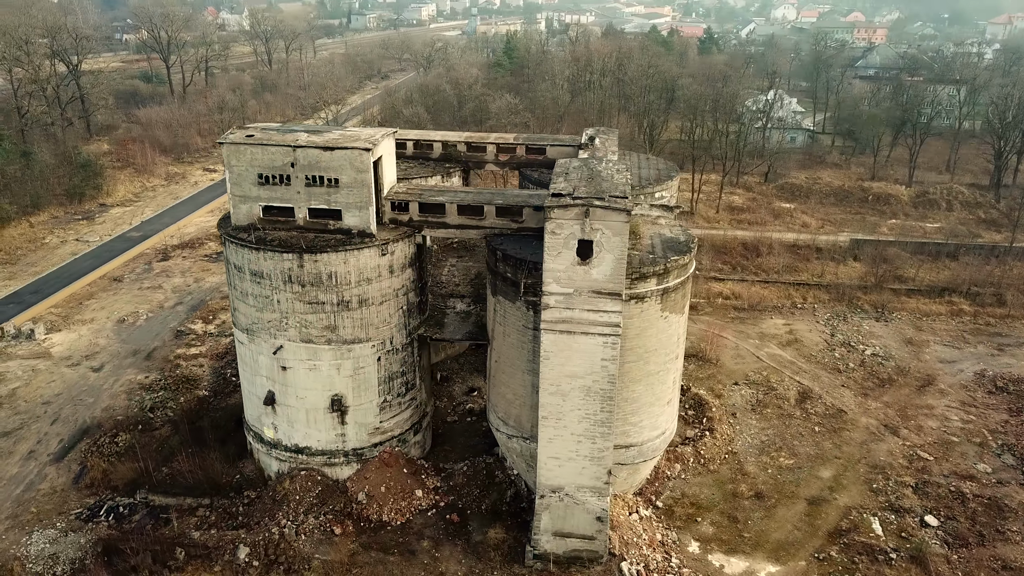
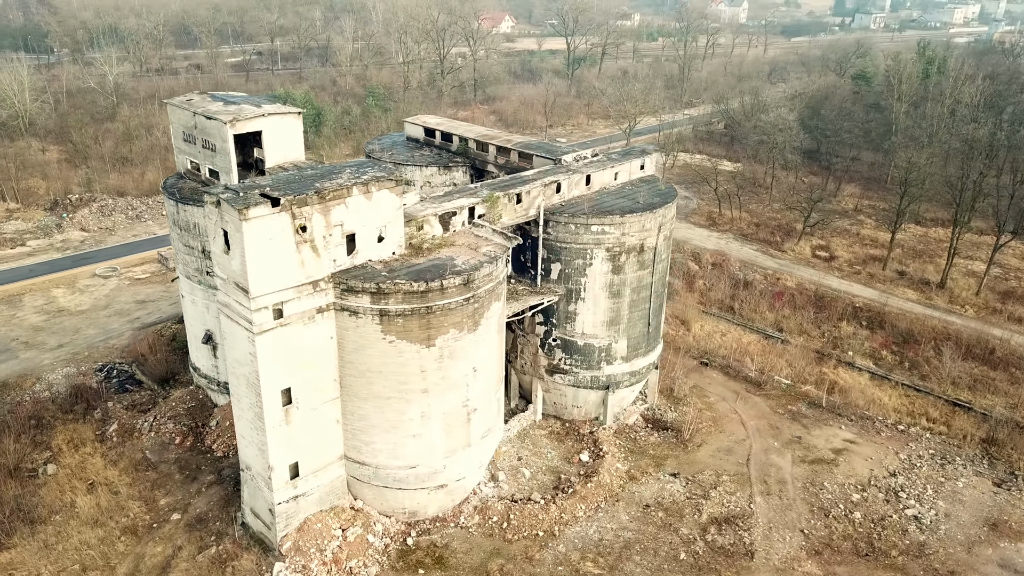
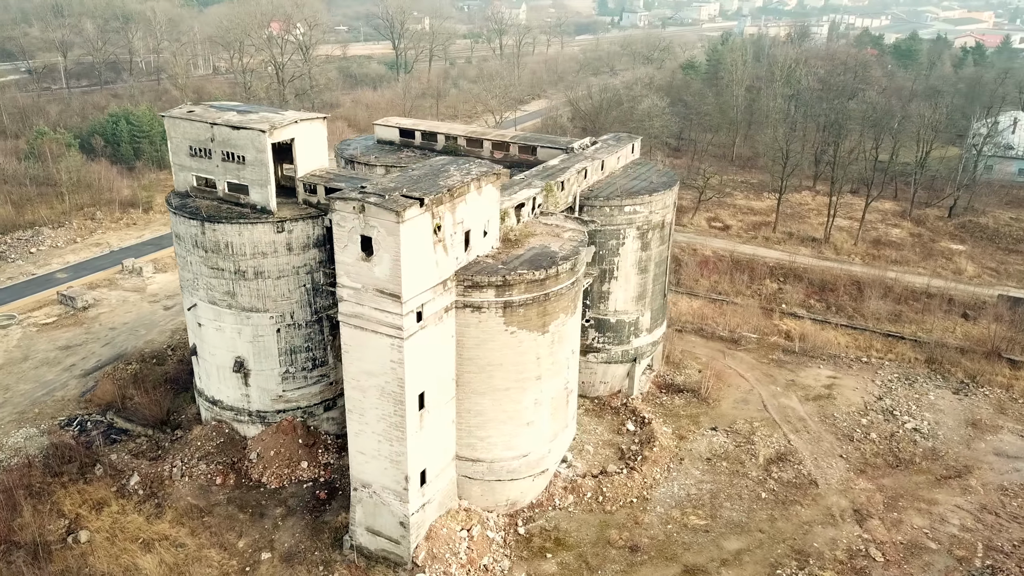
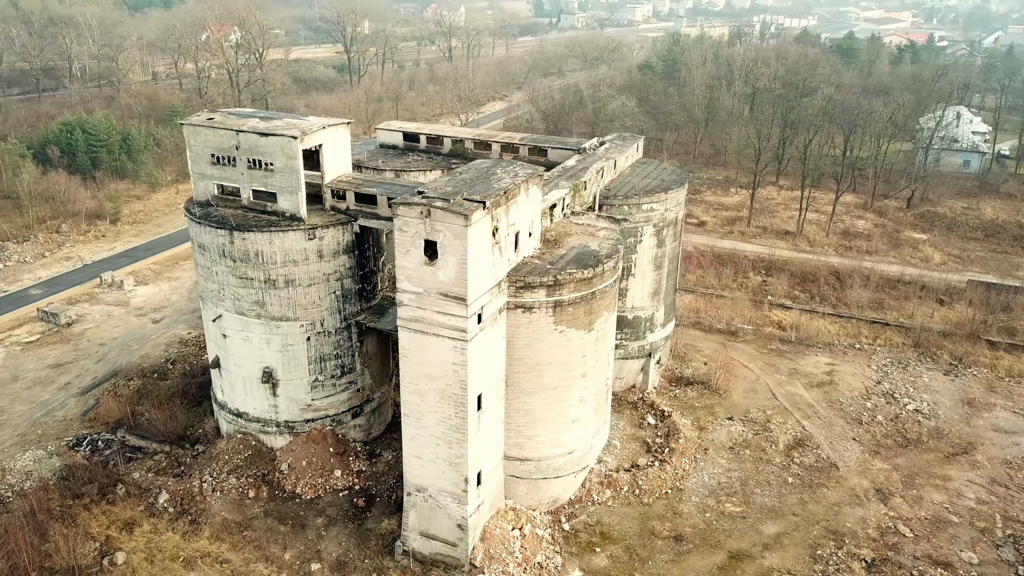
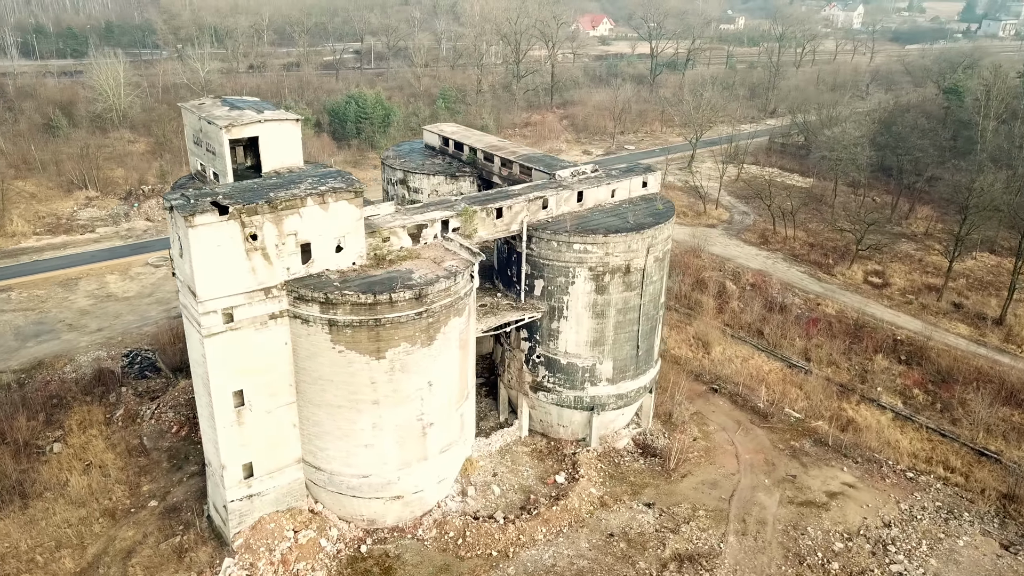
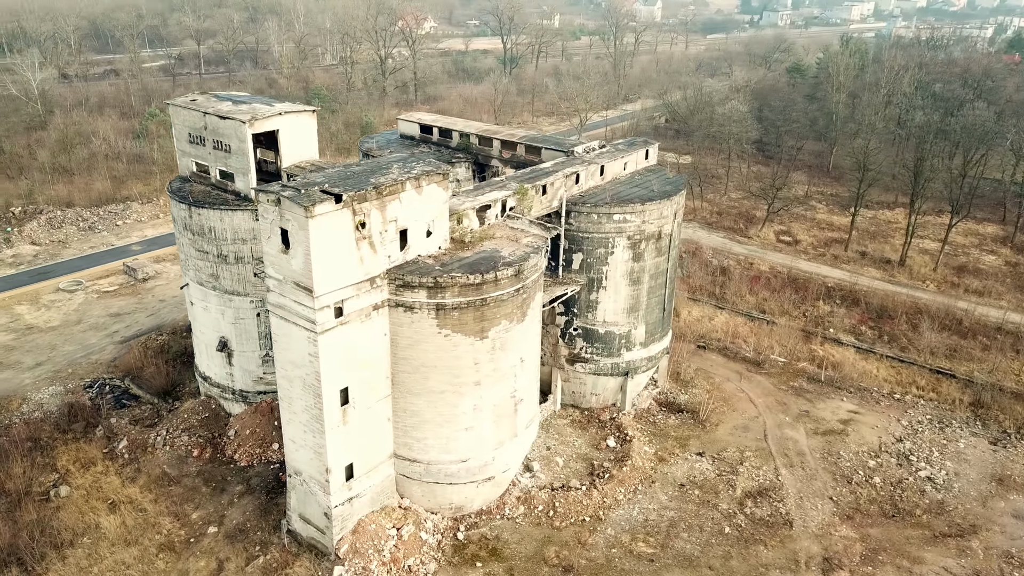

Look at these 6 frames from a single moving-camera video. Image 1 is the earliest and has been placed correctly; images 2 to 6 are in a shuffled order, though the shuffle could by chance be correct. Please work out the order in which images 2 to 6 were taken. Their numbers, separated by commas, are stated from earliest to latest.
4, 3, 6, 2, 5
